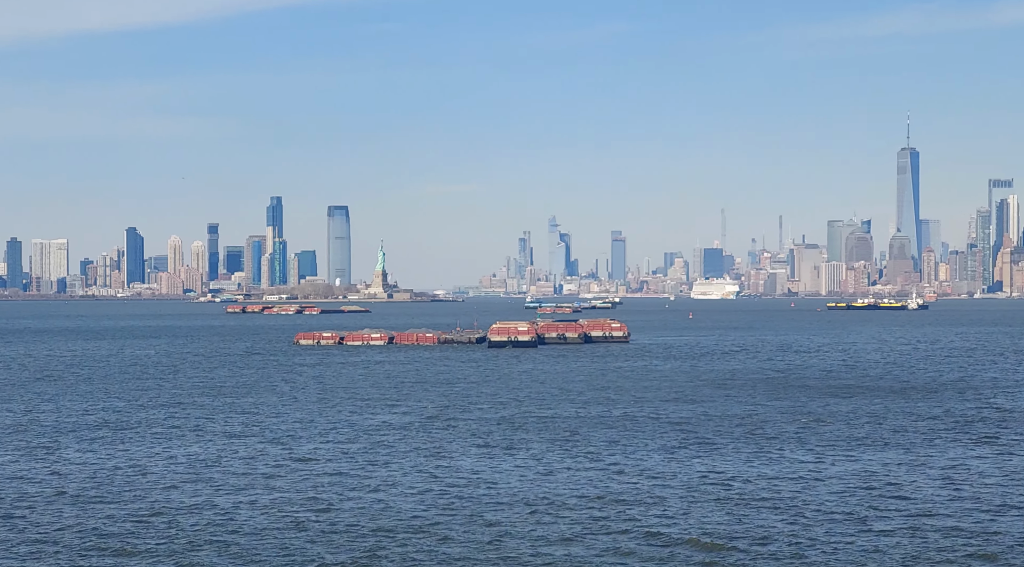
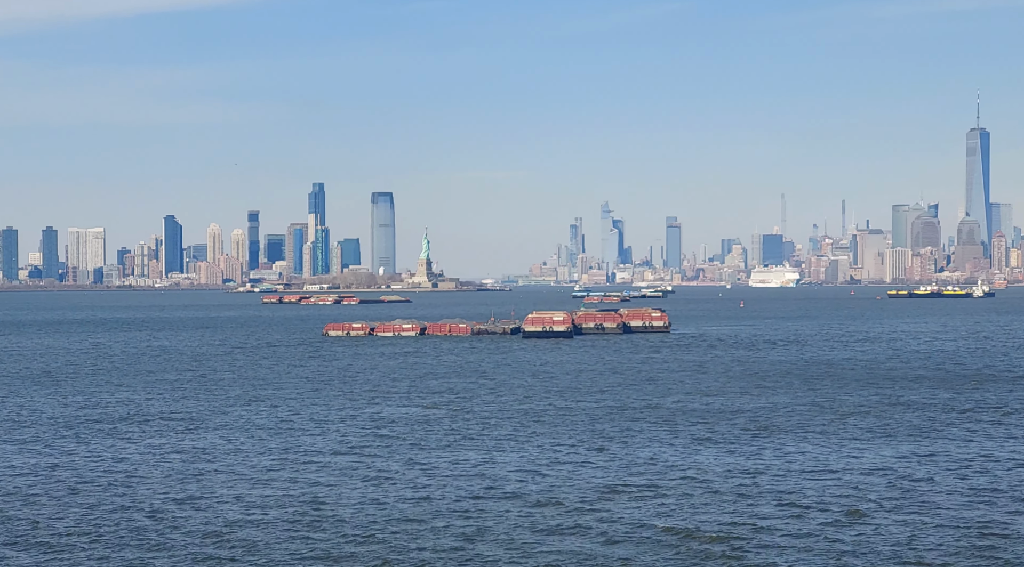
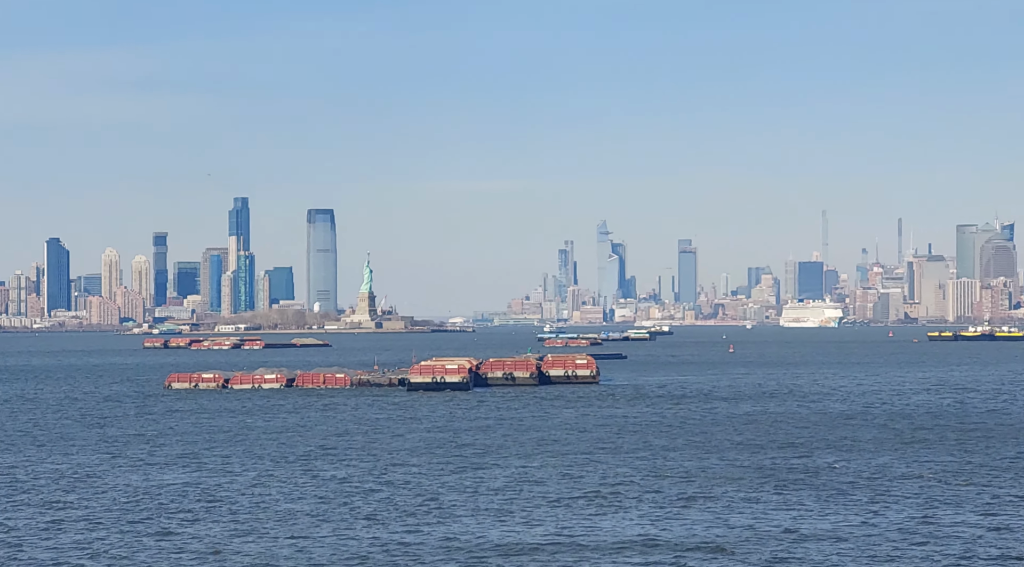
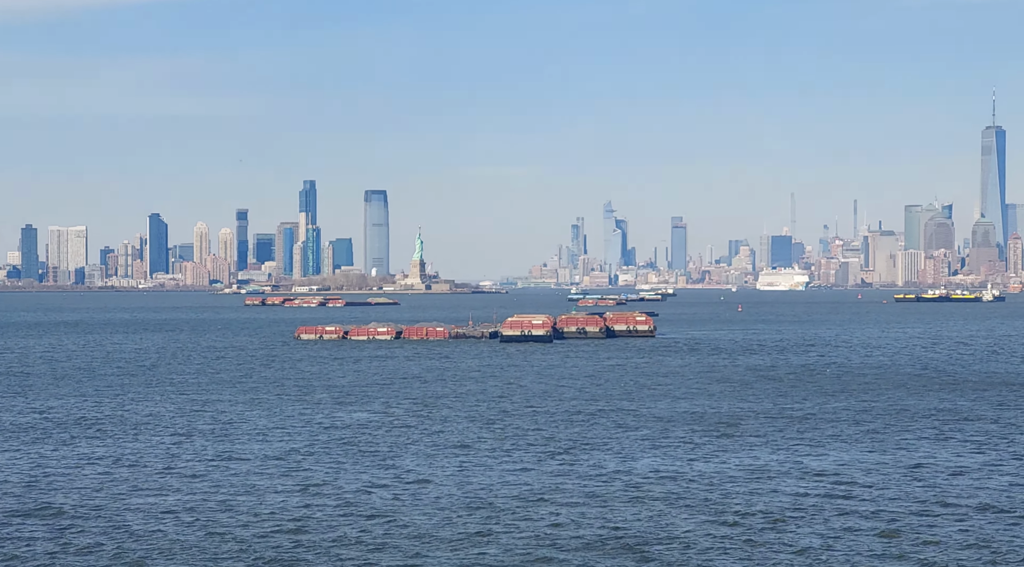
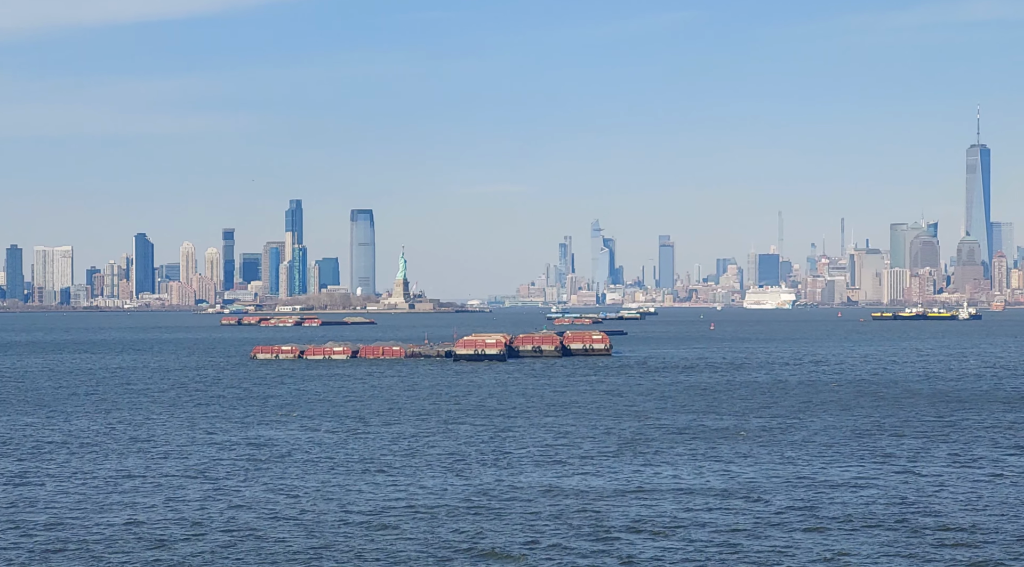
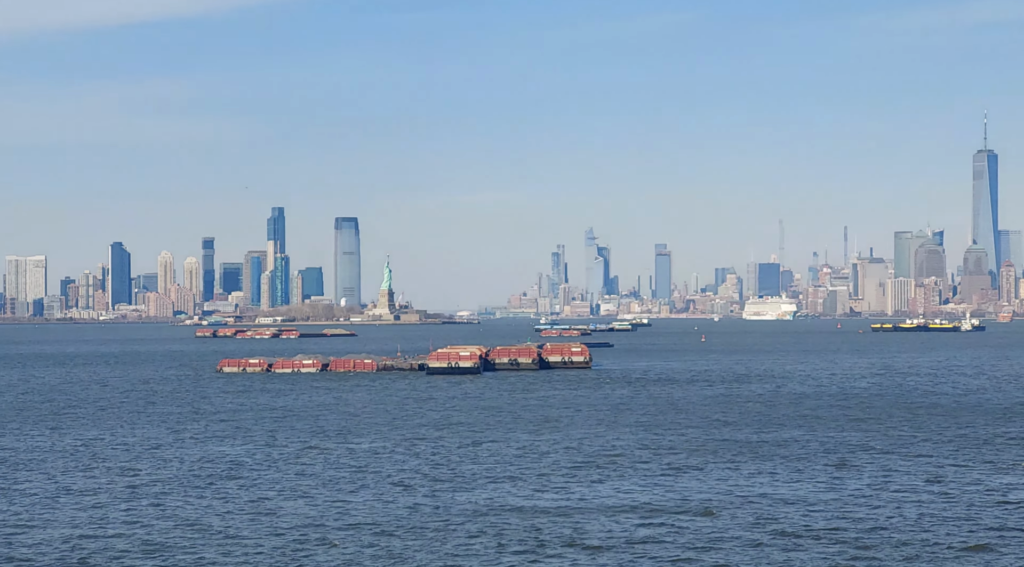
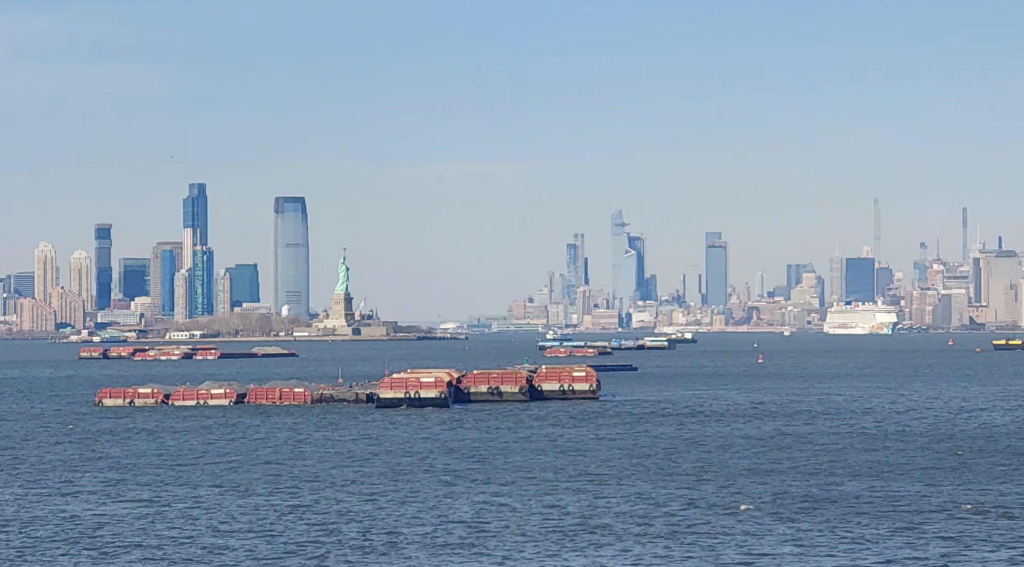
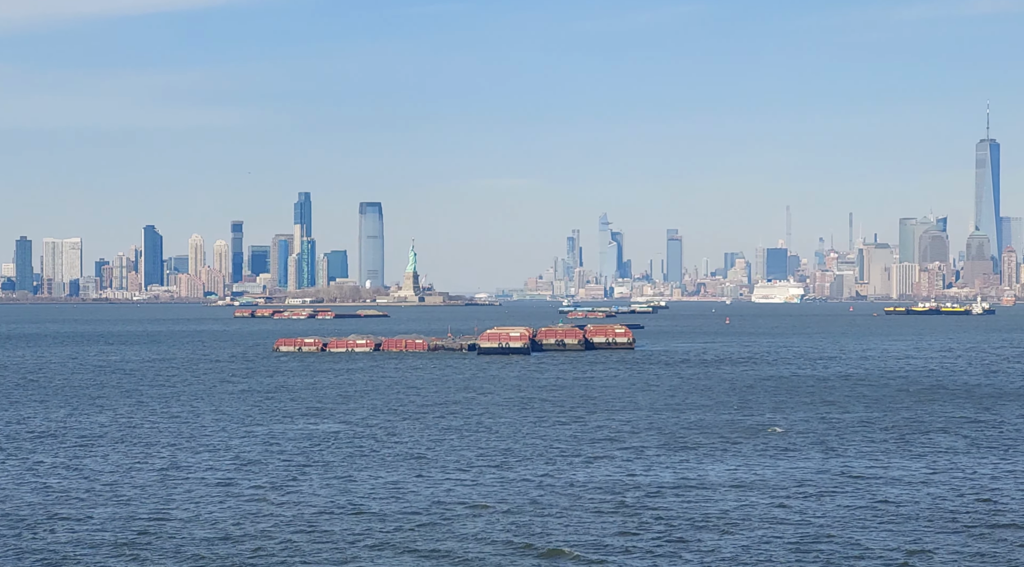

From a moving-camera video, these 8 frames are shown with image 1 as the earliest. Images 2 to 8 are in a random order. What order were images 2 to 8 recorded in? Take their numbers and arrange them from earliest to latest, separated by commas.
2, 4, 8, 5, 6, 3, 7
